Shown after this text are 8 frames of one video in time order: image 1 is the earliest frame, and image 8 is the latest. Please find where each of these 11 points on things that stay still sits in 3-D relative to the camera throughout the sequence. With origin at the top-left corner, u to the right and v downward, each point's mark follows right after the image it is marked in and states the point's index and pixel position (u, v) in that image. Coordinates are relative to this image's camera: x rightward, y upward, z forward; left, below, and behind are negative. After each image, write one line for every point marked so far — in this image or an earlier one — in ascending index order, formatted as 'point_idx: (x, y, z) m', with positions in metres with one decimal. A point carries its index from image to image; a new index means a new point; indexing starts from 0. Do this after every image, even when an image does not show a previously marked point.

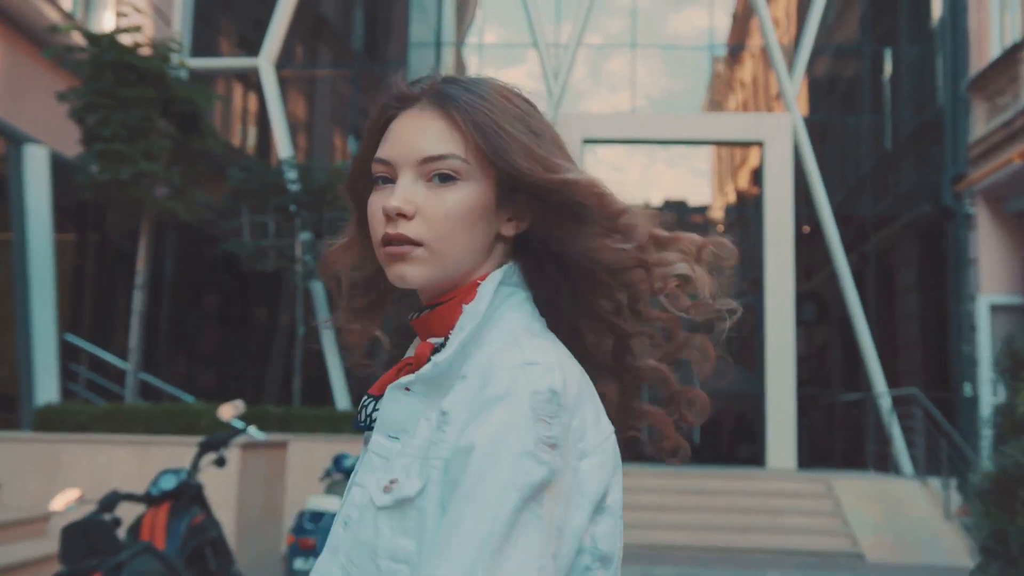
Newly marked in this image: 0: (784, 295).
0: (+4.1, -0.1, +13.4) m
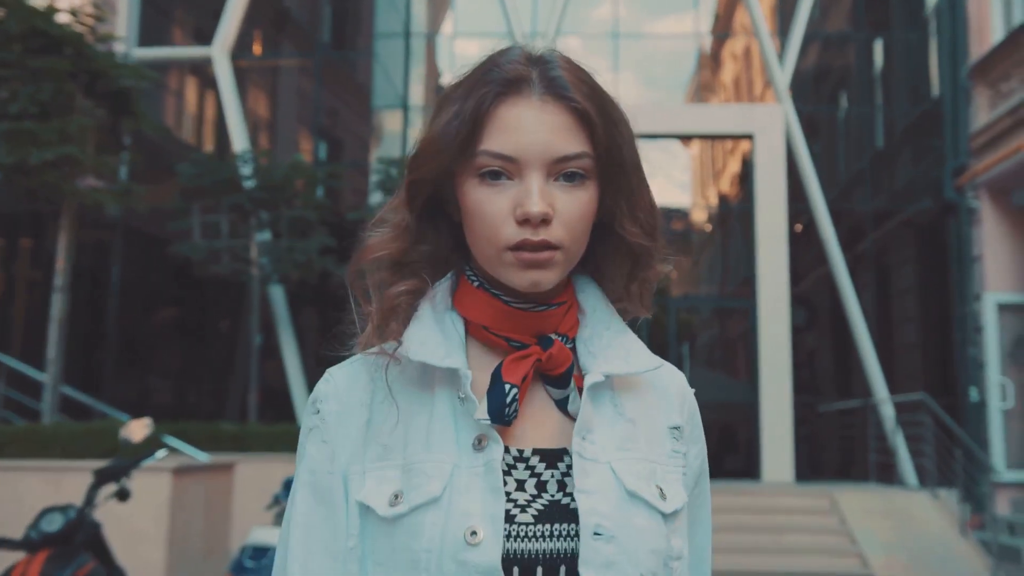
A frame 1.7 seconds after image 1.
0: (+3.8, -0.1, +12.6) m
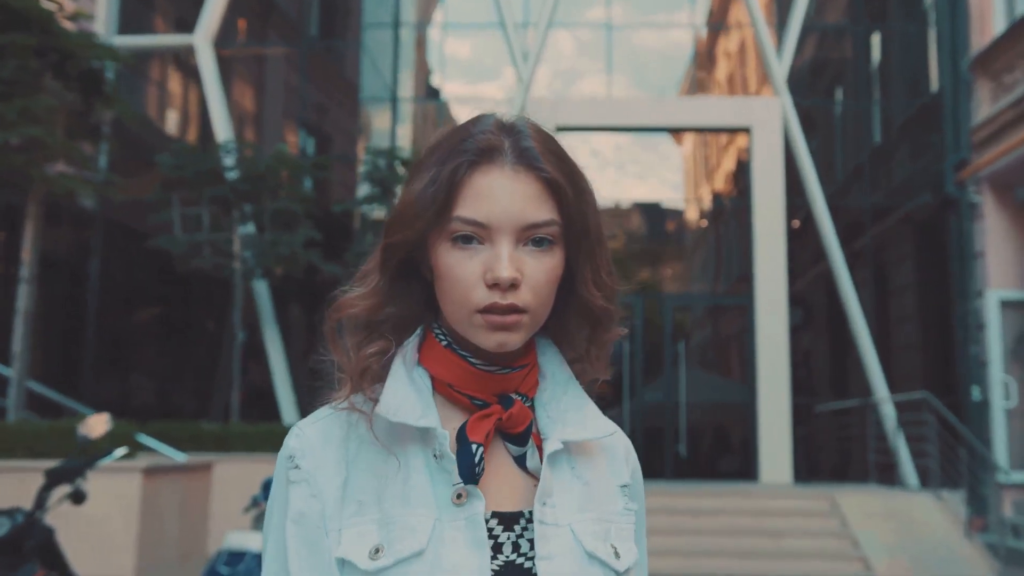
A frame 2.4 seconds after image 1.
0: (+3.6, -0.1, +12.3) m
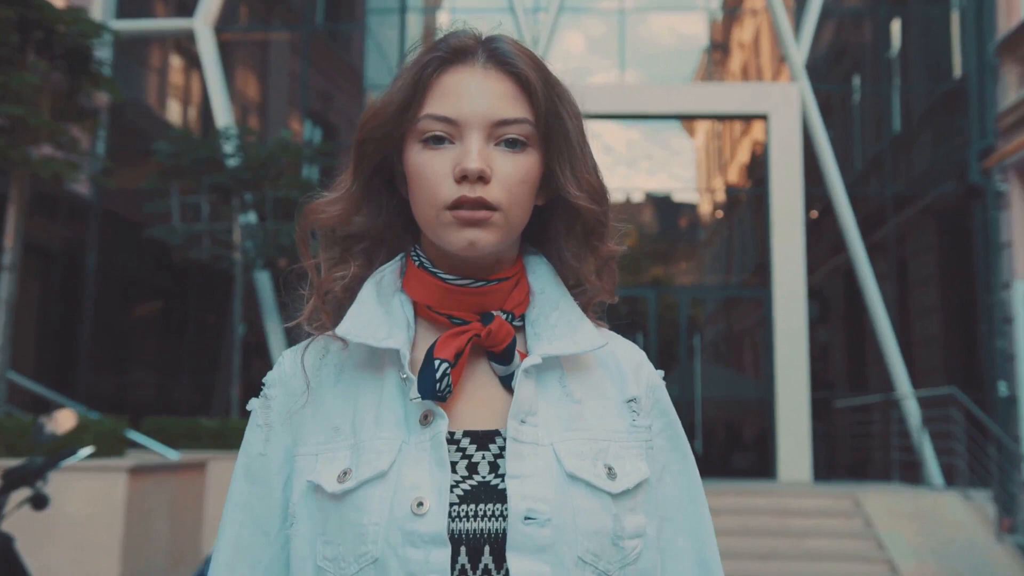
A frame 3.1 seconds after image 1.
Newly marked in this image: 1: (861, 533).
0: (+3.8, 0.0, +11.9) m
1: (+3.6, -2.5, +9.1) m
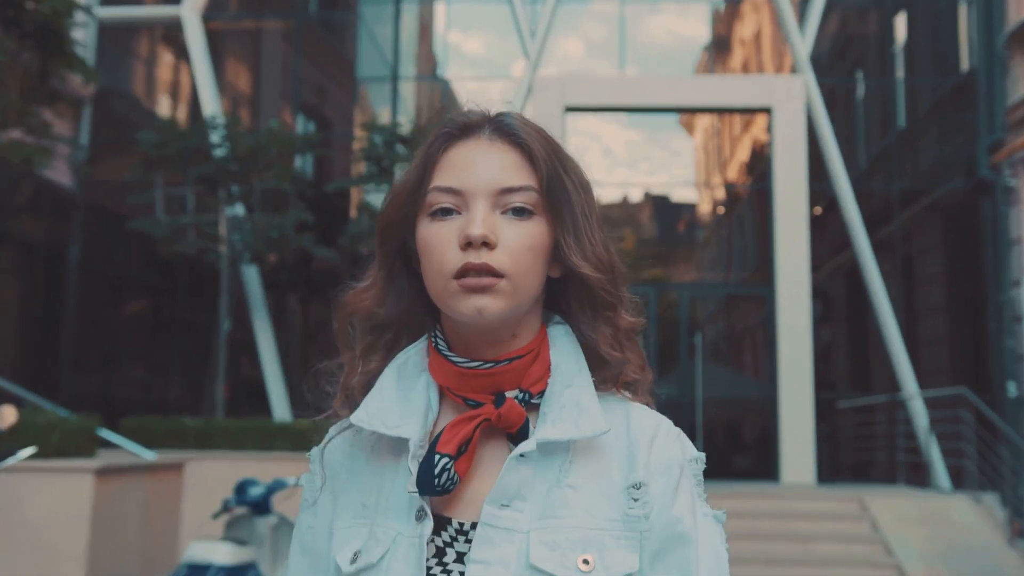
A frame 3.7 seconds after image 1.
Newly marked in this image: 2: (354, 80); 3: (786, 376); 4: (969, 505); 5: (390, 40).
0: (+3.7, +0.1, +11.6) m
1: (+3.5, -2.5, +8.8) m
2: (-2.3, +3.0, +12.8) m
3: (+3.5, -1.1, +11.5) m
4: (+4.7, -2.3, +9.2) m
5: (-1.7, +3.5, +12.8) m
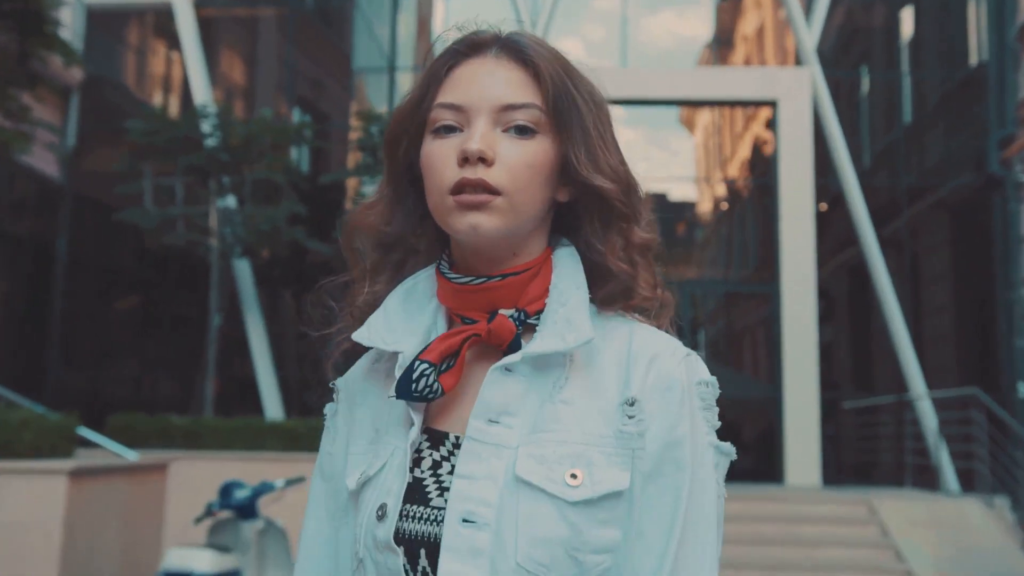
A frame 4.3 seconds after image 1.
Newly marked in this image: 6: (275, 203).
0: (+3.7, +0.1, +11.4) m
1: (+3.5, -2.4, +8.5) m
2: (-2.3, +3.0, +12.5) m
3: (+3.5, -1.1, +11.2) m
4: (+4.7, -2.2, +9.0) m
5: (-1.7, +3.6, +12.5) m
6: (-2.4, +0.9, +9.0) m
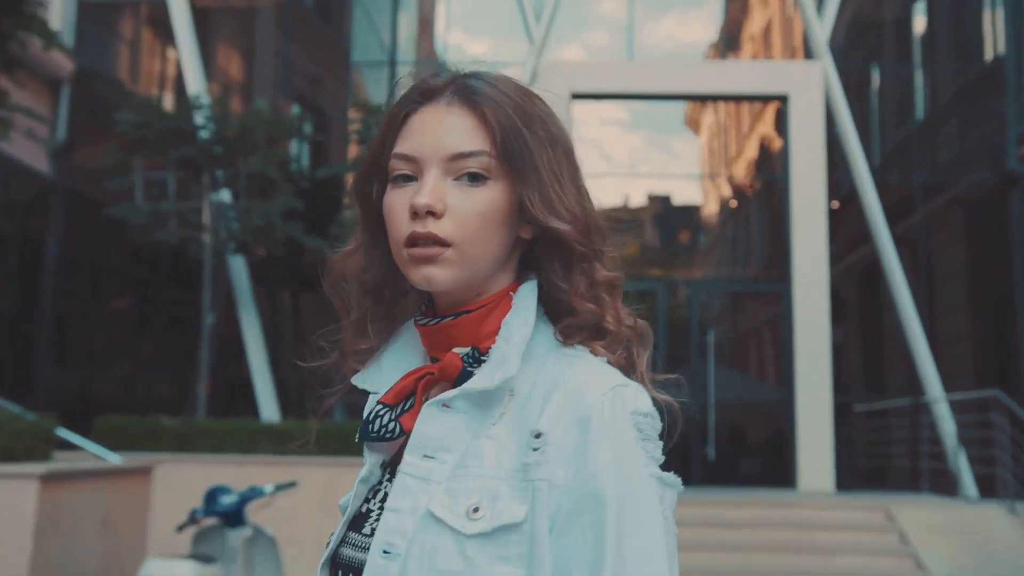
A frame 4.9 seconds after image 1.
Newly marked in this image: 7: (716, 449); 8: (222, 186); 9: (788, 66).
0: (+3.8, +0.1, +11.1) m
1: (+3.5, -2.4, +8.2) m
2: (-2.2, +3.0, +12.2) m
3: (+3.6, -1.1, +10.9) m
4: (+4.8, -2.2, +8.6) m
5: (-1.7, +3.6, +12.3) m
6: (-2.4, +0.9, +8.7) m
7: (+2.7, -2.1, +11.8) m
8: (-2.8, +1.0, +8.7) m
9: (+3.6, +2.9, +11.6) m
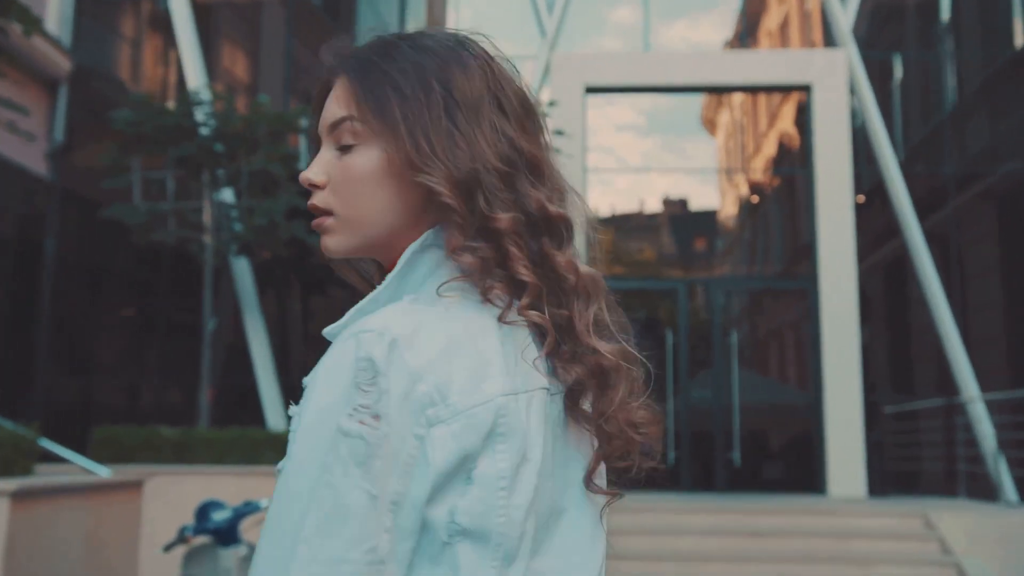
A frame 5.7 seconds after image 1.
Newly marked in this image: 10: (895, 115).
0: (+3.9, +0.2, +10.6) m
1: (+3.7, -2.3, +7.7) m
2: (-2.1, +3.0, +11.9) m
3: (+3.7, -1.1, +10.4) m
4: (+4.9, -2.1, +8.2) m
5: (-1.5, +3.6, +11.9) m
6: (-2.2, +0.9, +8.4) m
7: (+2.9, -2.1, +11.4) m
8: (-2.7, +1.0, +8.4) m
9: (+3.8, +2.9, +11.1) m
10: (+5.3, +2.3, +12.2) m
